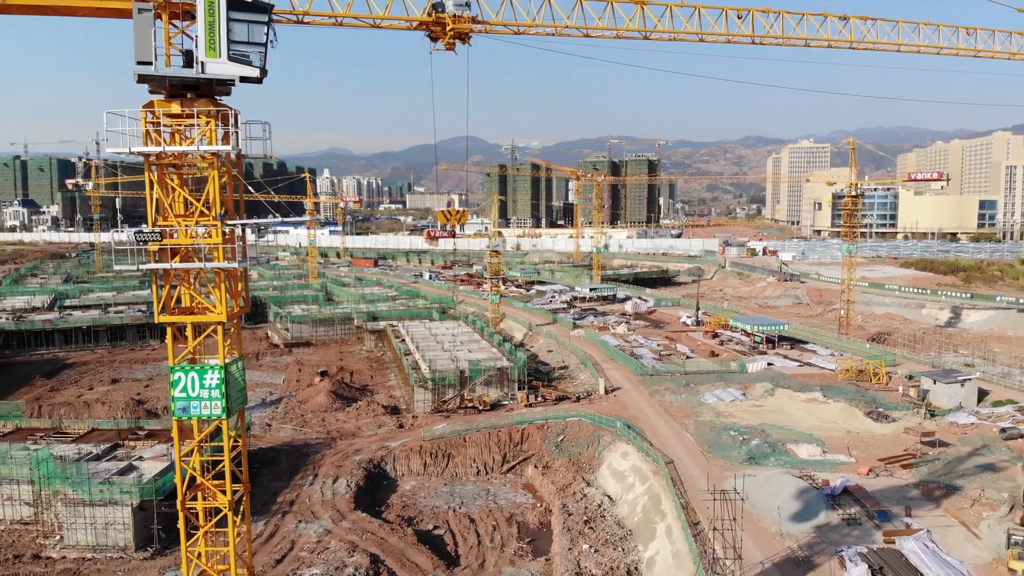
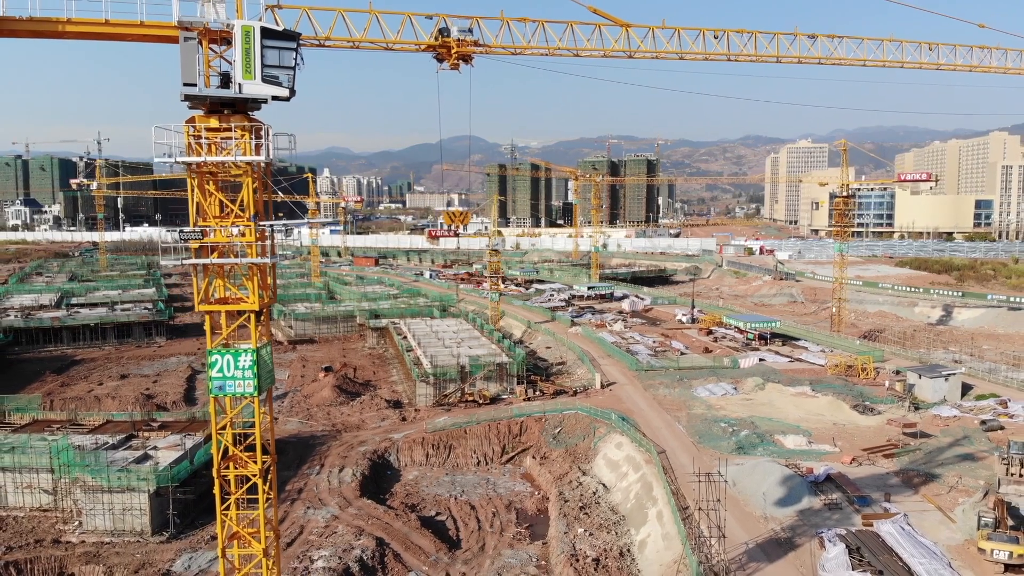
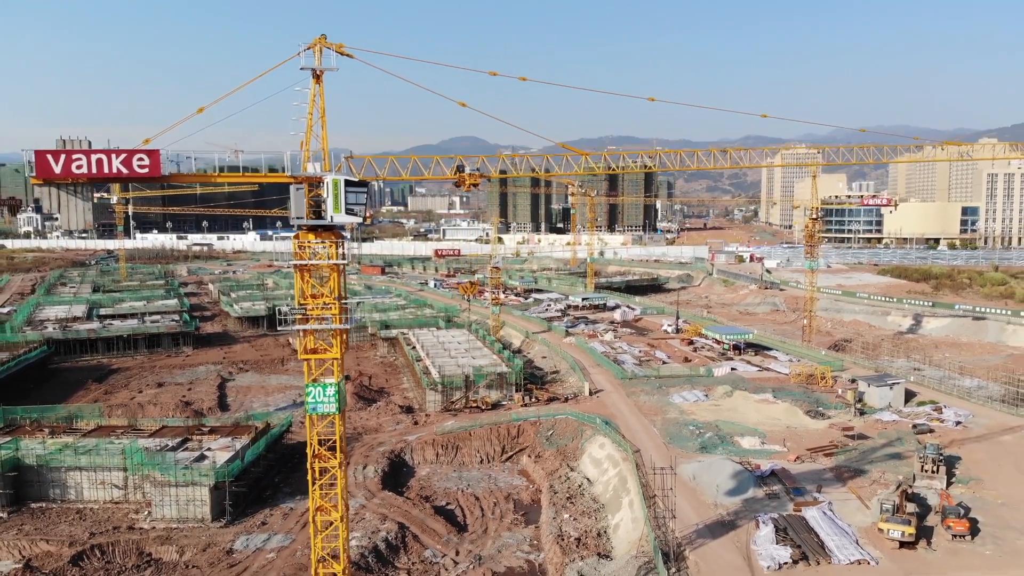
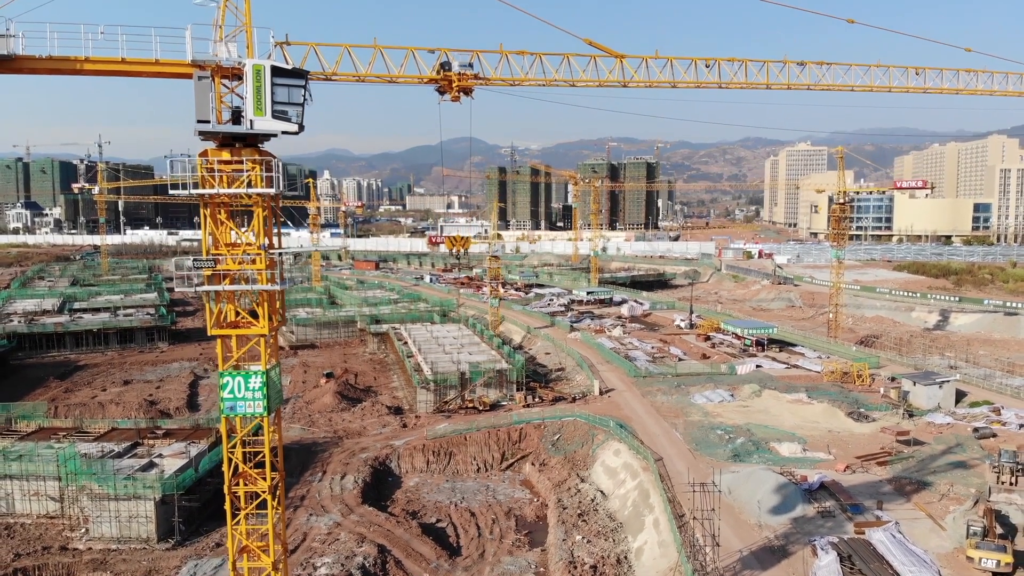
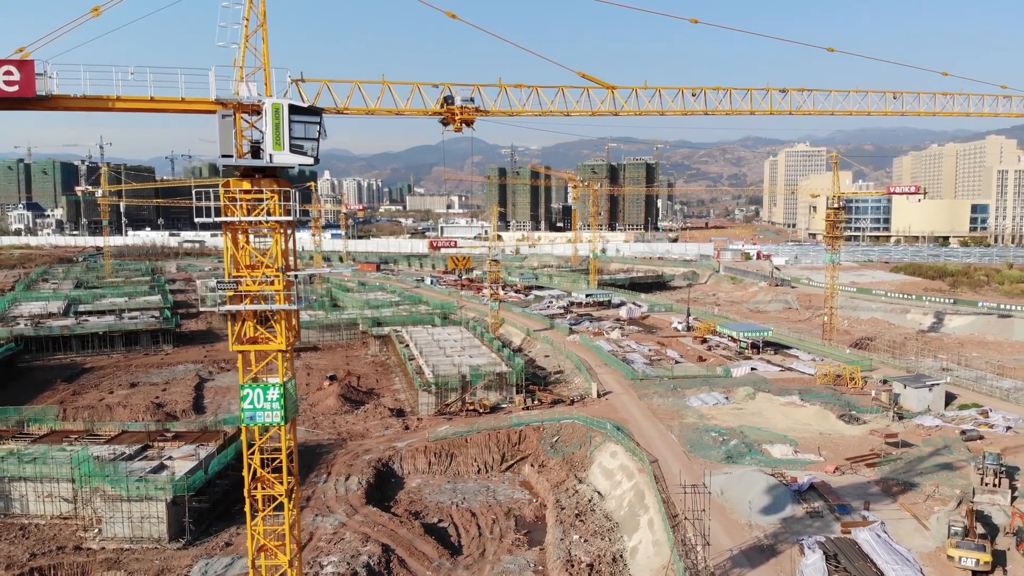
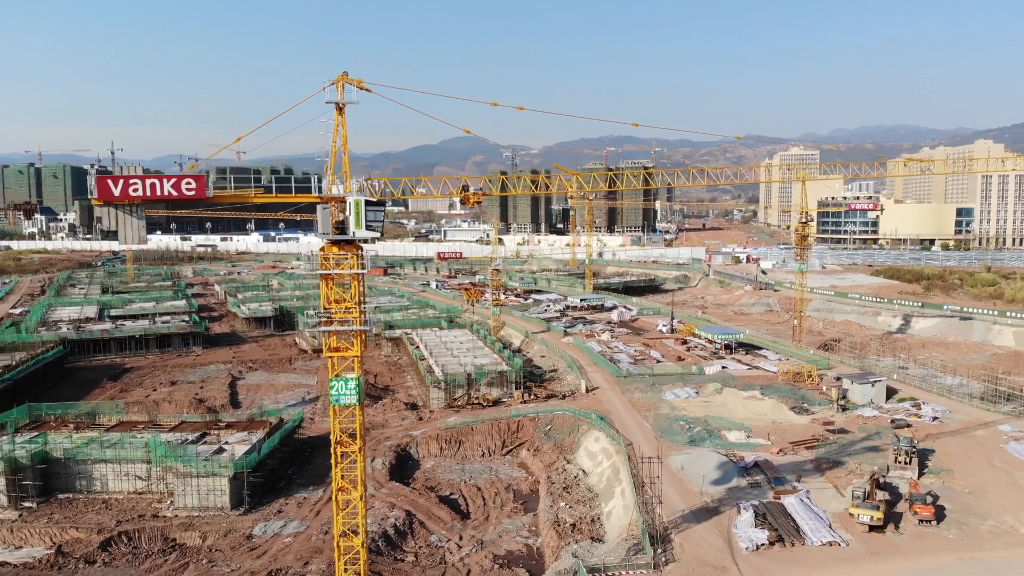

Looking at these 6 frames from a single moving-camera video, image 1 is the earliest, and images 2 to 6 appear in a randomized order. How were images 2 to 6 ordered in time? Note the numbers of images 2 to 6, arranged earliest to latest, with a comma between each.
2, 4, 5, 3, 6
